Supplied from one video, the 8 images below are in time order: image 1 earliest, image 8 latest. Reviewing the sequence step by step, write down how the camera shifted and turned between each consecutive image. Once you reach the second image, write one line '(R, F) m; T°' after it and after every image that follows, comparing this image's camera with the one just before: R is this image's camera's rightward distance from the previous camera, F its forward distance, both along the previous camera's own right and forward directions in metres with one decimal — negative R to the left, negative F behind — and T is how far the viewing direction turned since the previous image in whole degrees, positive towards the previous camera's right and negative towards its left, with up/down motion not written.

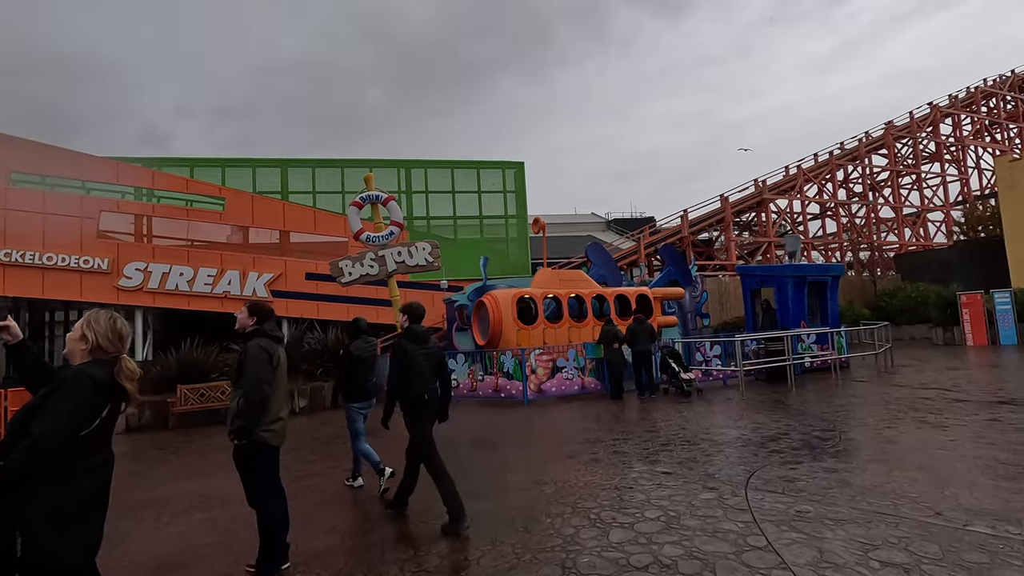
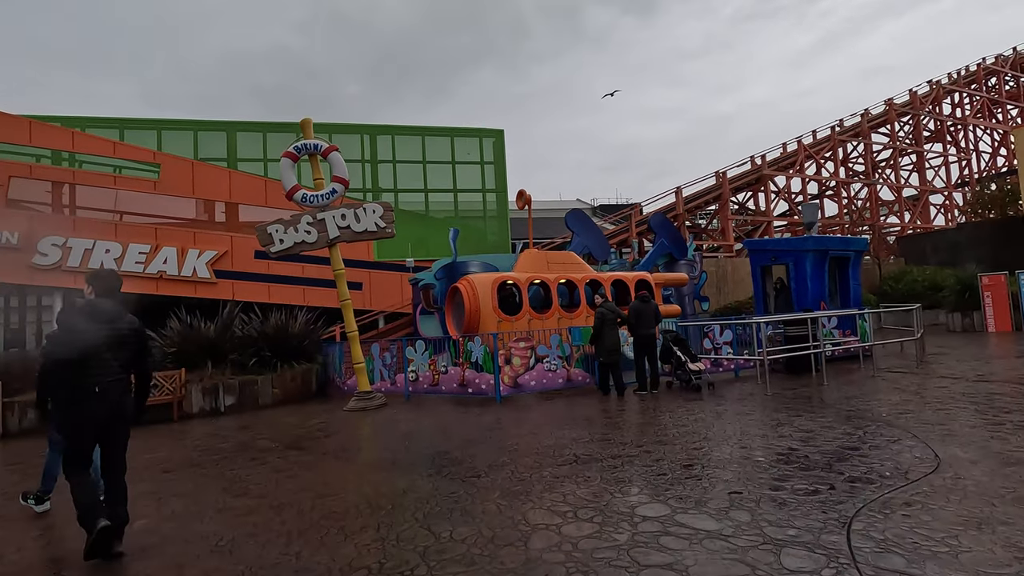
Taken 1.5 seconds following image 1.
(+0.3, +2.3) m; +2°
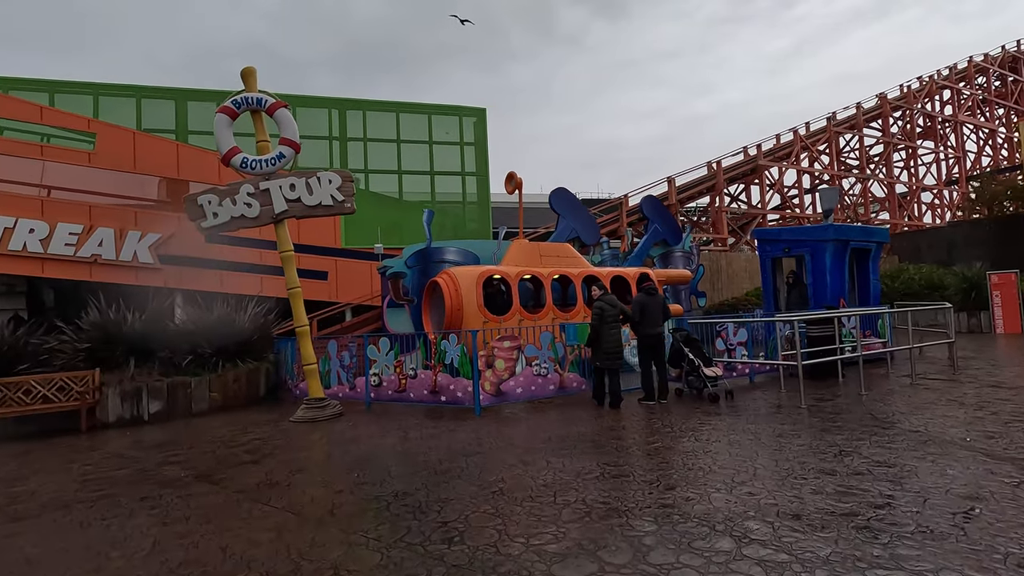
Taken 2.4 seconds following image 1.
(-0.1, +1.7) m; +2°
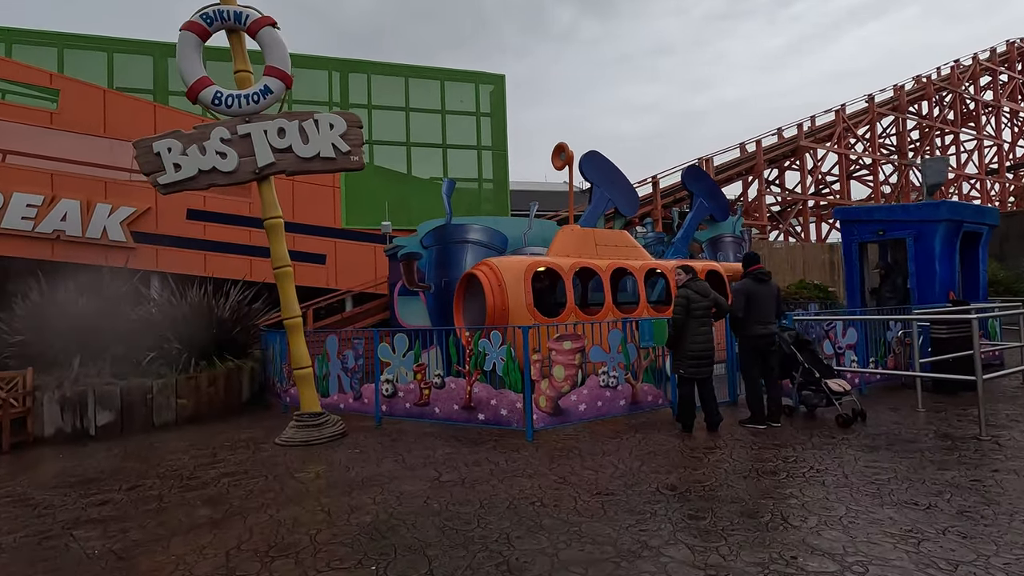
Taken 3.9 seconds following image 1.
(-0.7, +2.1) m; 0°
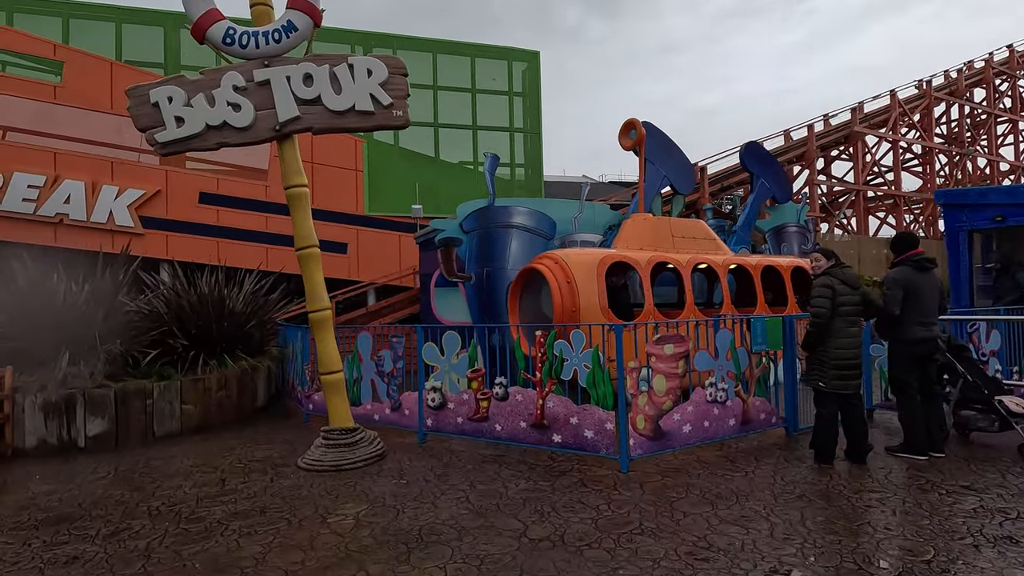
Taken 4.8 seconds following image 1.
(-0.7, +1.3) m; -1°
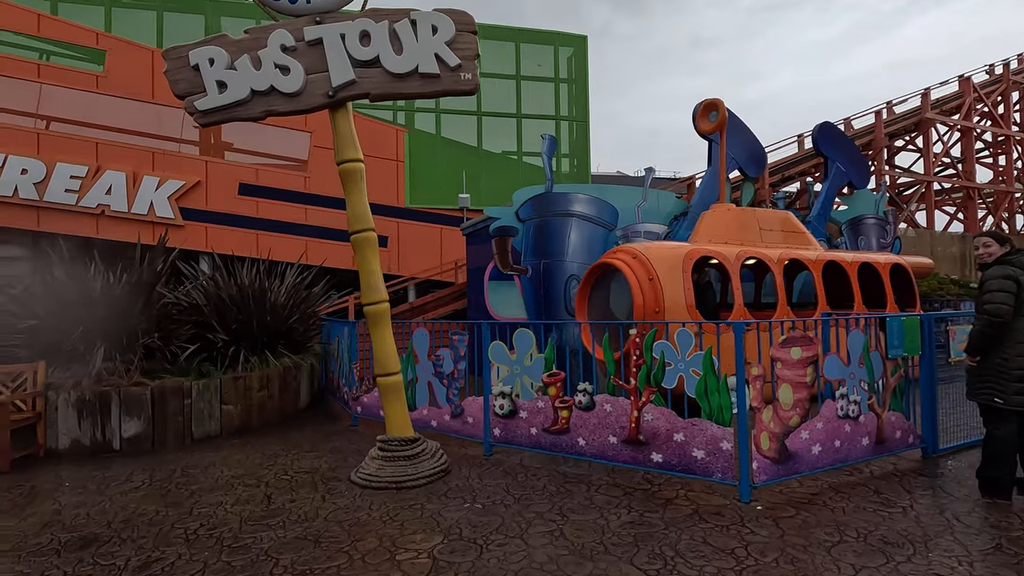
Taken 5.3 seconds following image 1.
(-0.5, +0.7) m; -3°
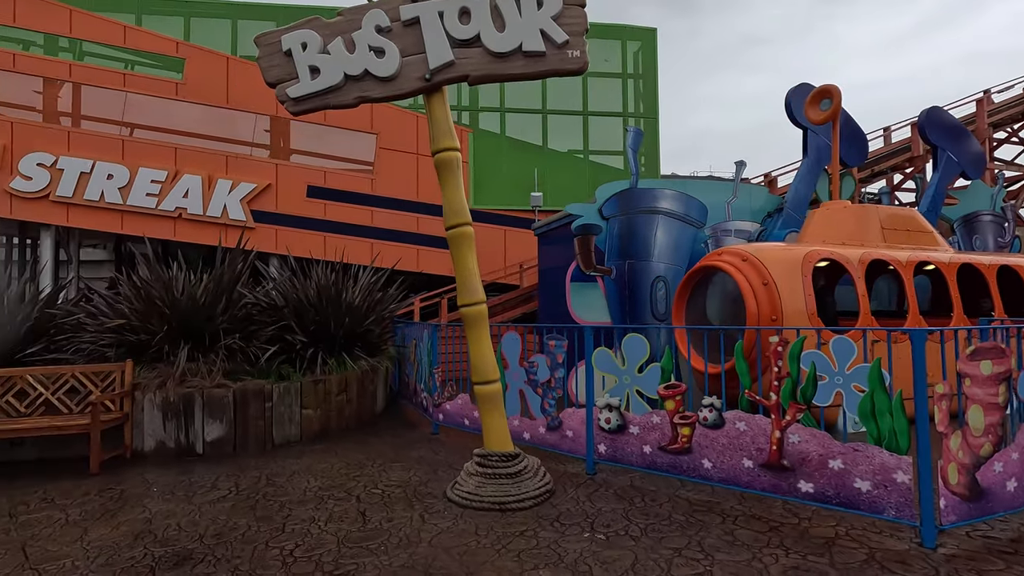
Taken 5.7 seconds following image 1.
(-0.5, +0.4) m; -5°
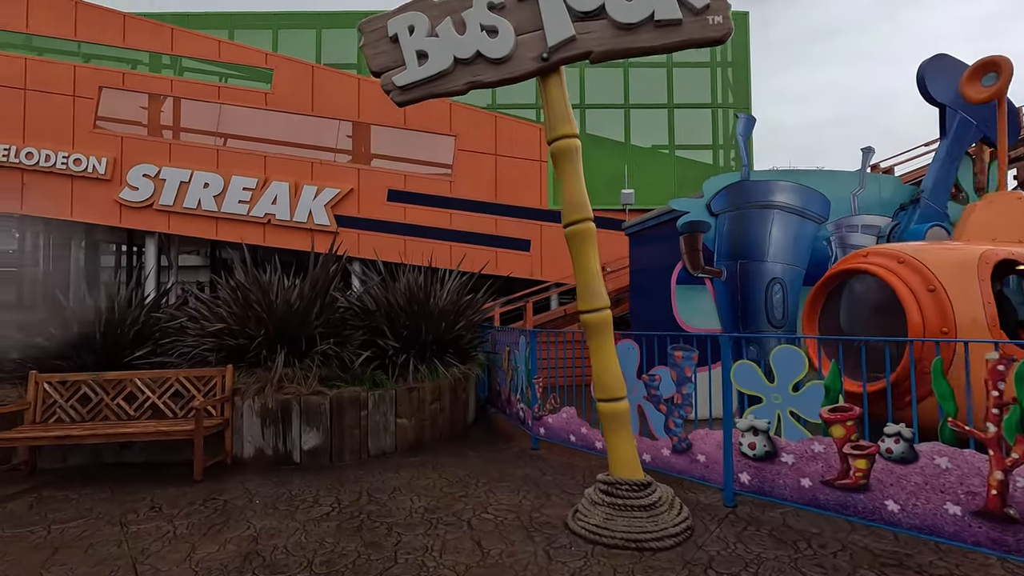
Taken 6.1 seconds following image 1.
(-0.4, +0.4) m; -7°
